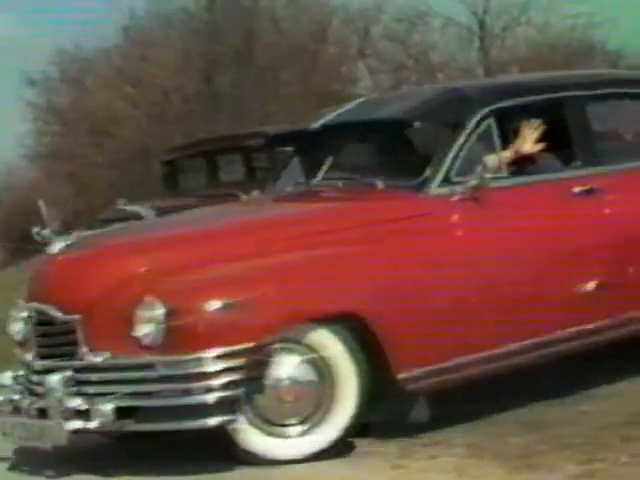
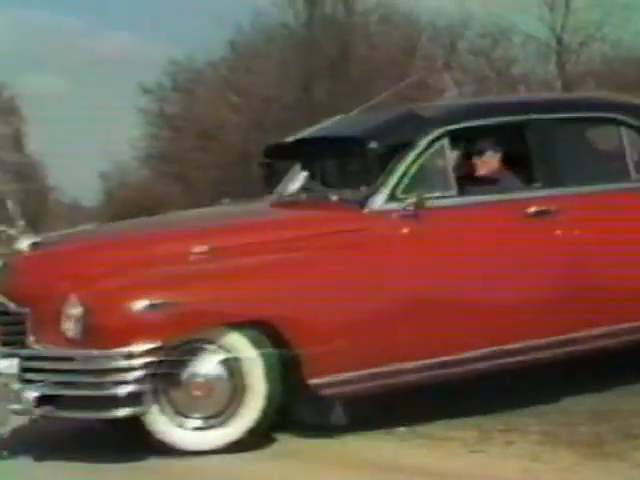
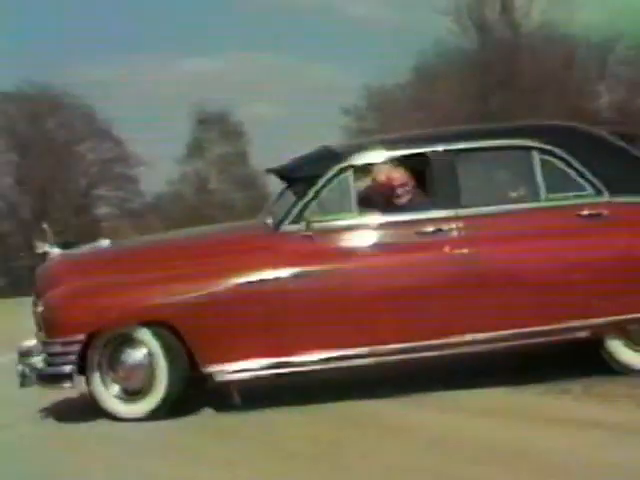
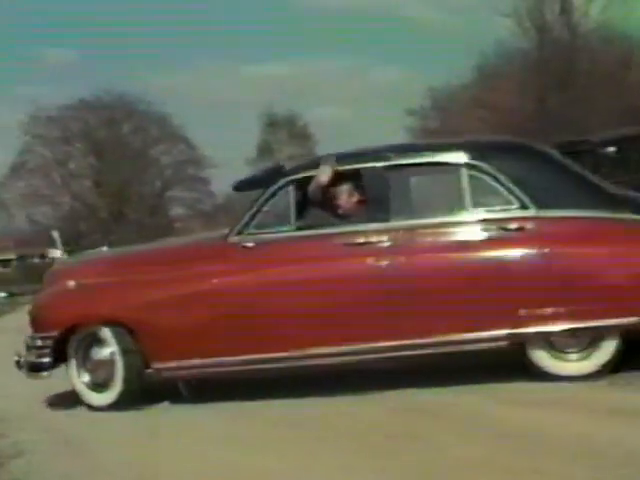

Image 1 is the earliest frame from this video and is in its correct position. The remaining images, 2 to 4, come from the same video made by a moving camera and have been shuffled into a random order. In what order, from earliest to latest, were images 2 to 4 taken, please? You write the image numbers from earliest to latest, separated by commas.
2, 3, 4
